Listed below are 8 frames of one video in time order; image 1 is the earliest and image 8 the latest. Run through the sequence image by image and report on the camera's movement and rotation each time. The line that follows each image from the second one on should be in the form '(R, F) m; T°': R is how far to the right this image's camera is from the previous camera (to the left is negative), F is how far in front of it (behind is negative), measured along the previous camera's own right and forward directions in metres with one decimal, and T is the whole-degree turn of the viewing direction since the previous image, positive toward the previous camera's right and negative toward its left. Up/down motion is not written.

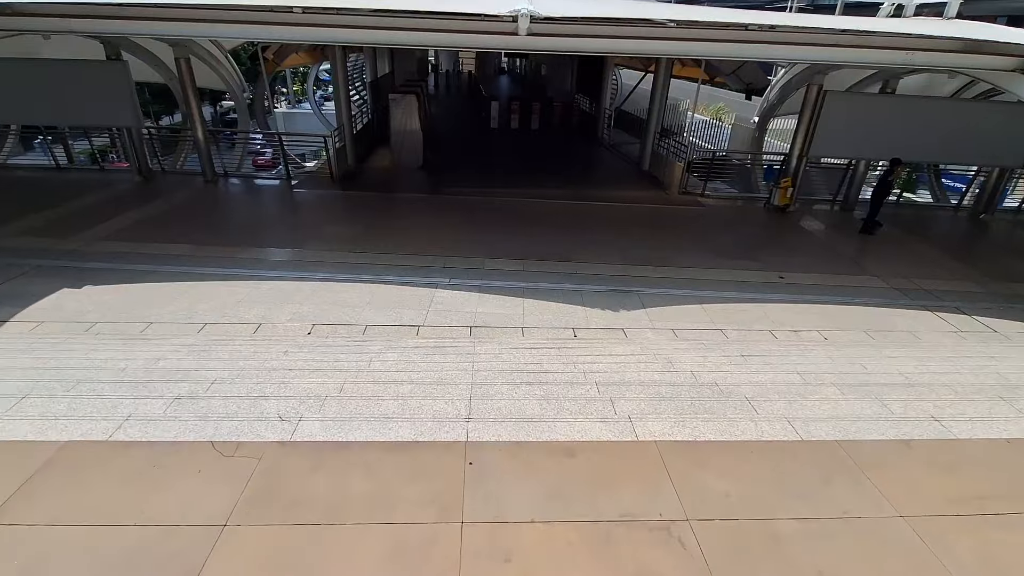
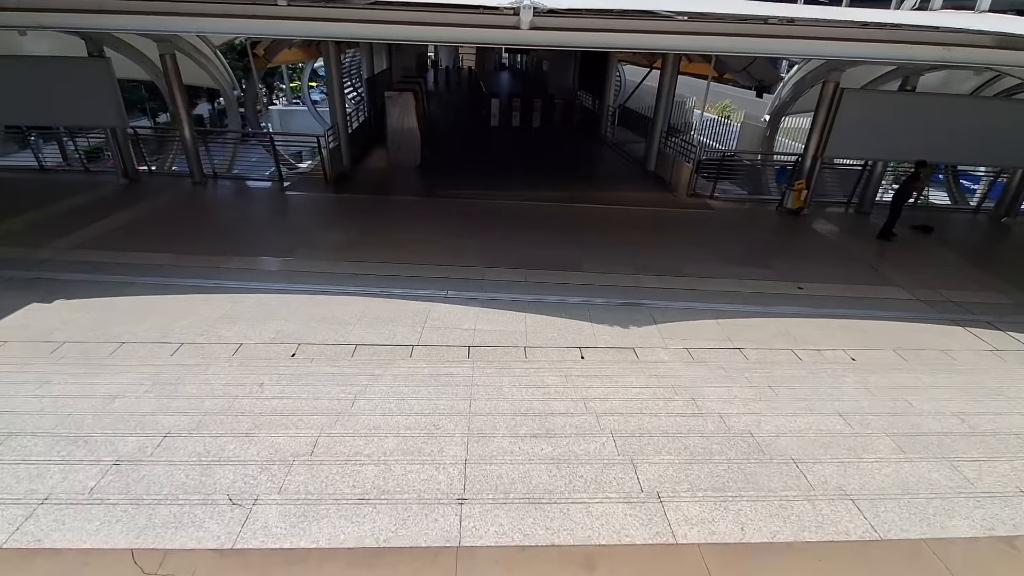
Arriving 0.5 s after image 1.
(0.0, +0.5) m; 0°
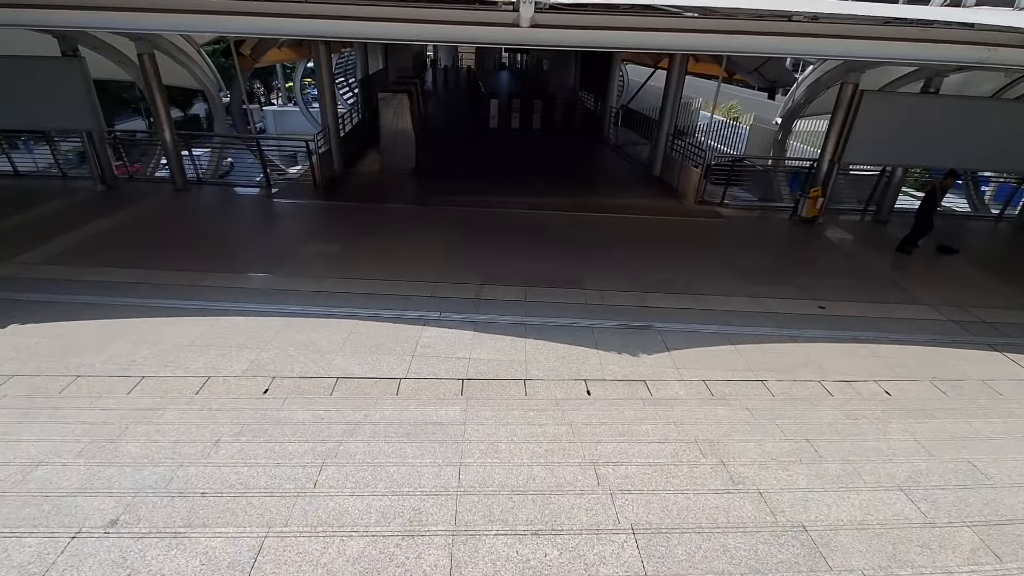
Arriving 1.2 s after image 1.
(0.0, +0.5) m; 0°
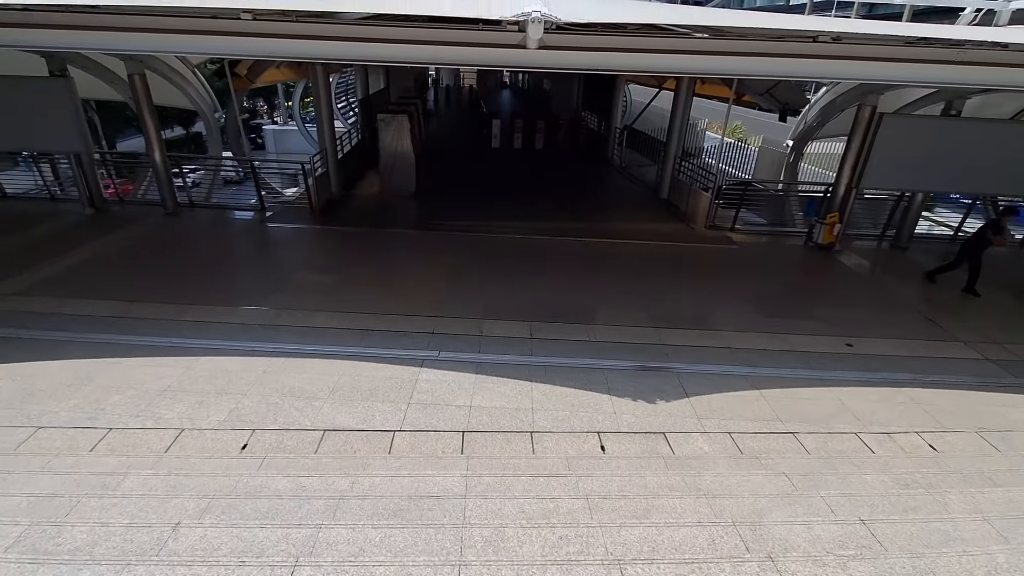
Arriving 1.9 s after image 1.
(0.0, +0.4) m; 0°
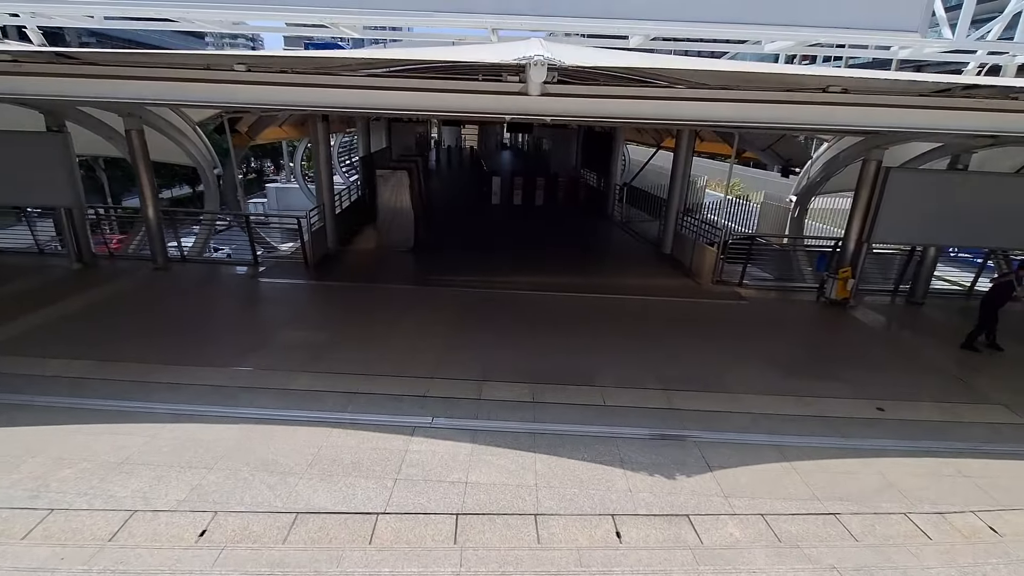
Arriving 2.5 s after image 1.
(0.0, +0.4) m; 0°
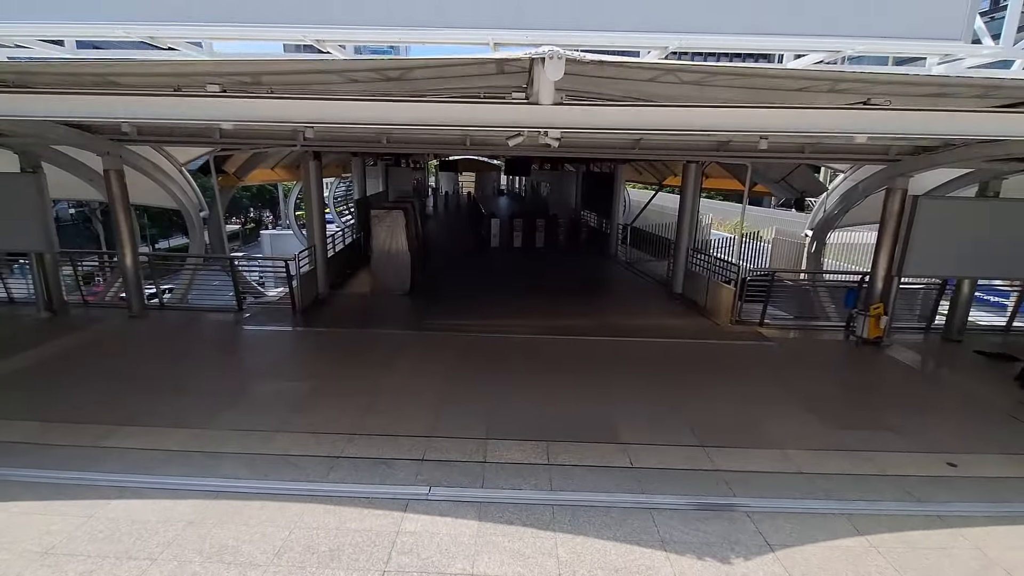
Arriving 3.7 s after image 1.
(-0.1, +0.7) m; 0°
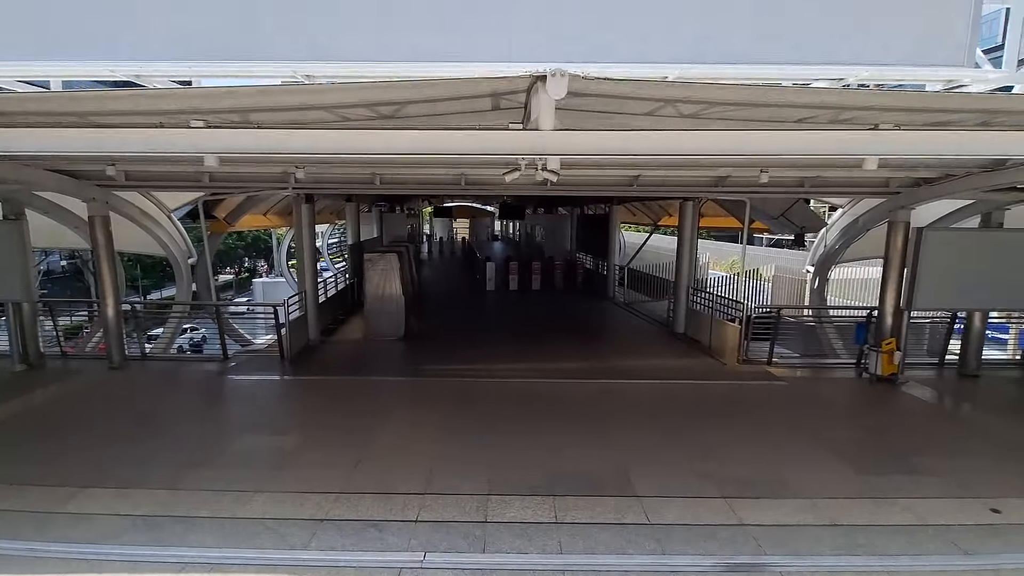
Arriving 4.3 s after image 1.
(0.0, +0.3) m; +1°
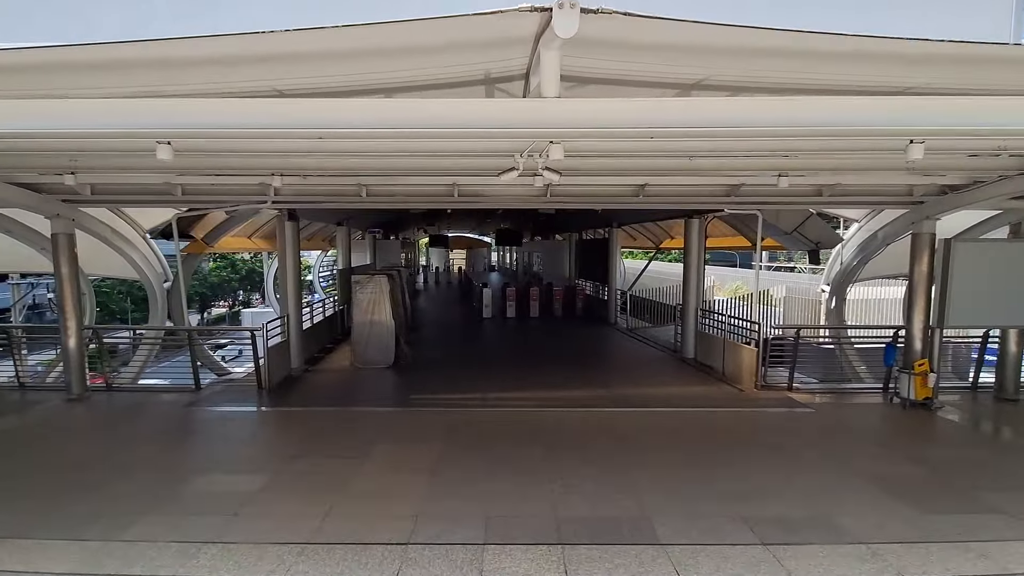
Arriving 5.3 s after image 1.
(0.0, +0.6) m; 0°
